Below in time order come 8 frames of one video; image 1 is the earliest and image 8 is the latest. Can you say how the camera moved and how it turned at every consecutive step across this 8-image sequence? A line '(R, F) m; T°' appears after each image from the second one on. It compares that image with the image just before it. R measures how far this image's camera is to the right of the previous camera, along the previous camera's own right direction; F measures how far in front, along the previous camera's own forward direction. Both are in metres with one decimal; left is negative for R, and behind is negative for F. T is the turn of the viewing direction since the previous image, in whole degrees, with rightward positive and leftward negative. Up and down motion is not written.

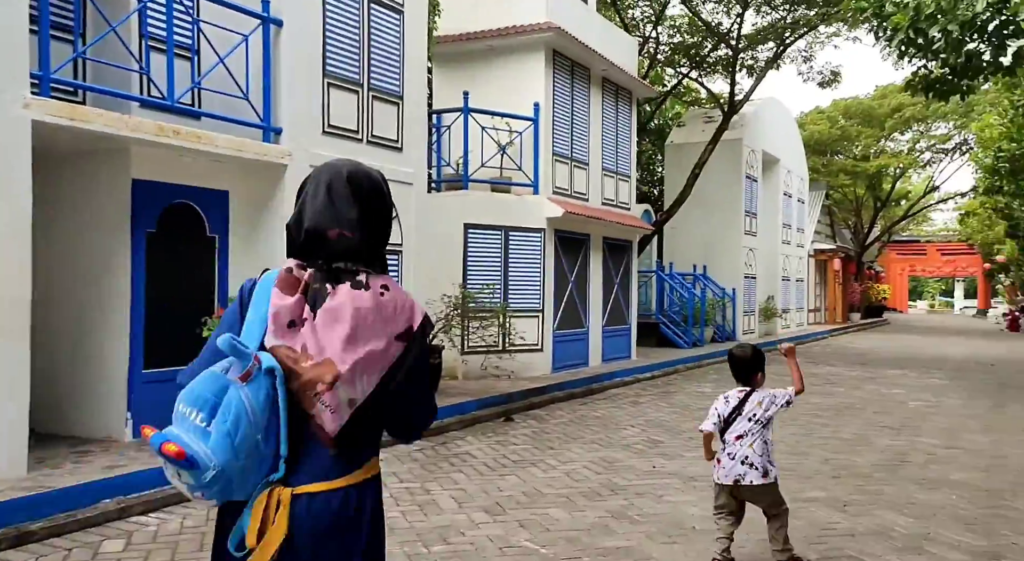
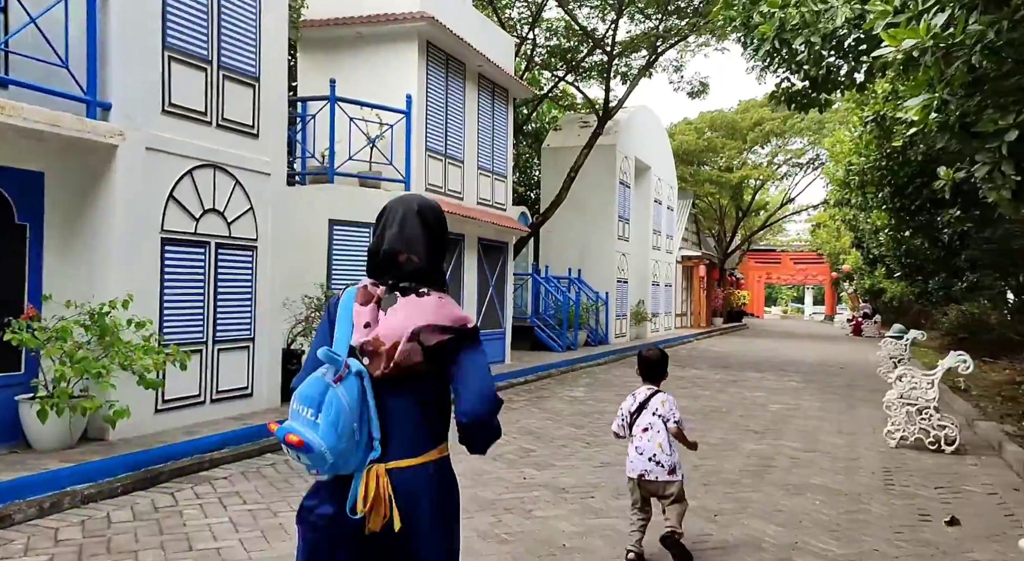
(+0.1, +0.4) m; +8°
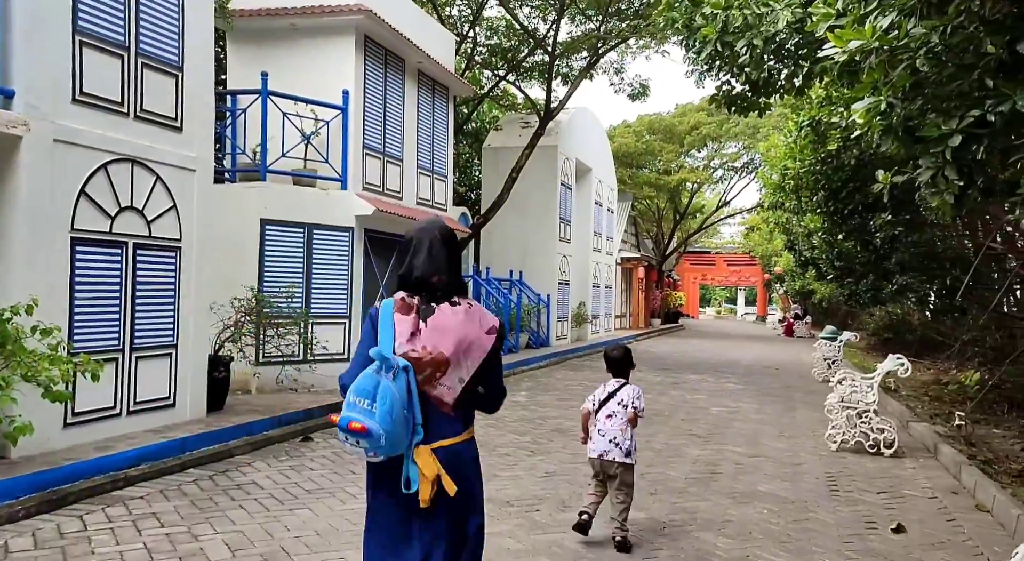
(0.0, +0.3) m; +4°
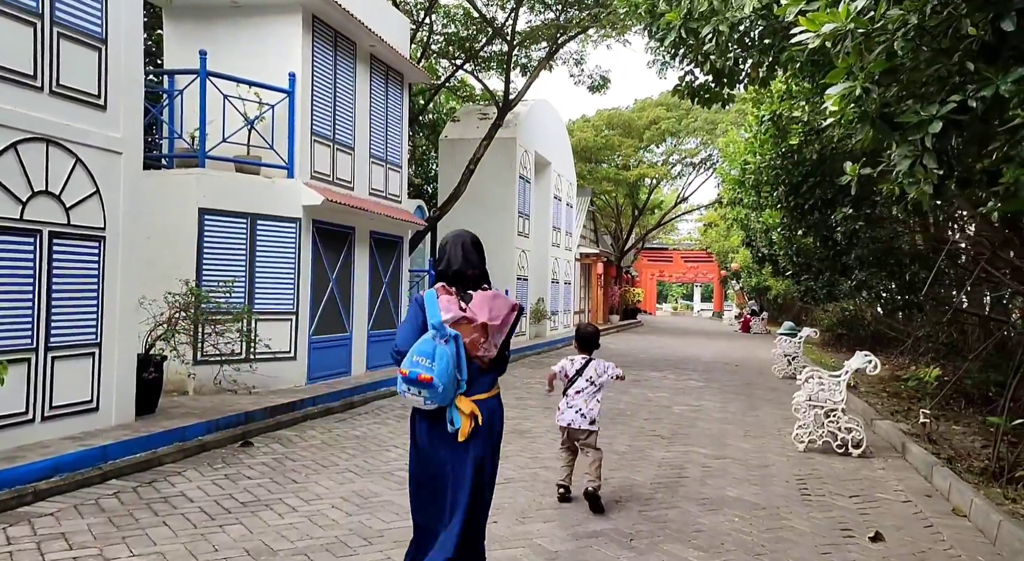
(0.0, +0.5) m; +3°
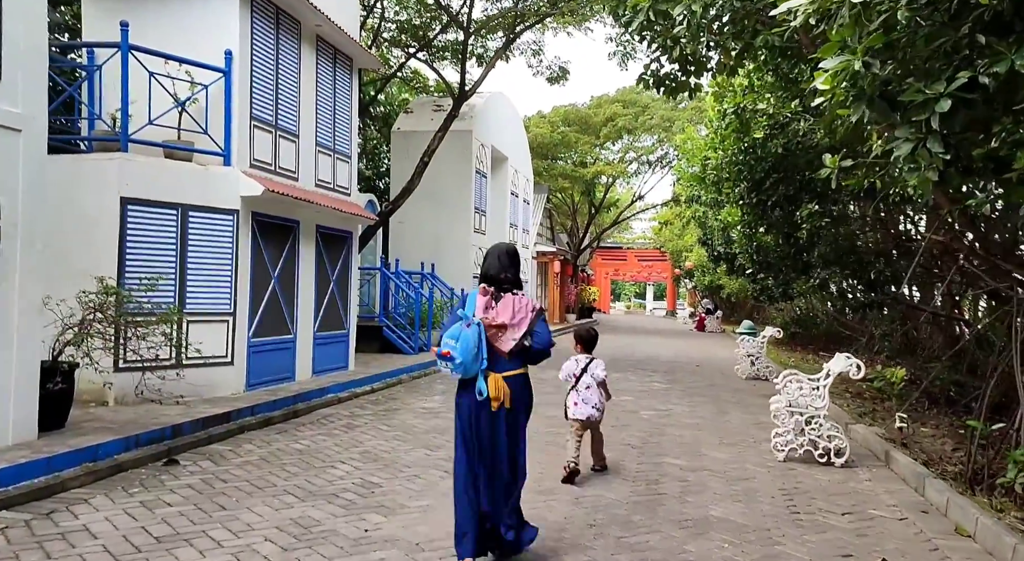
(0.0, +0.7) m; +3°
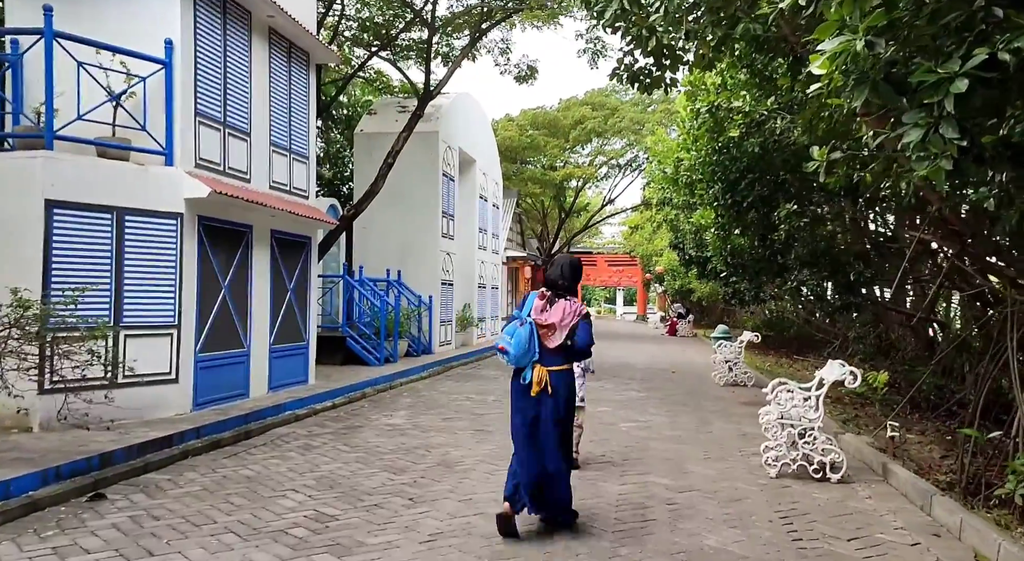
(0.0, +0.7) m; +2°
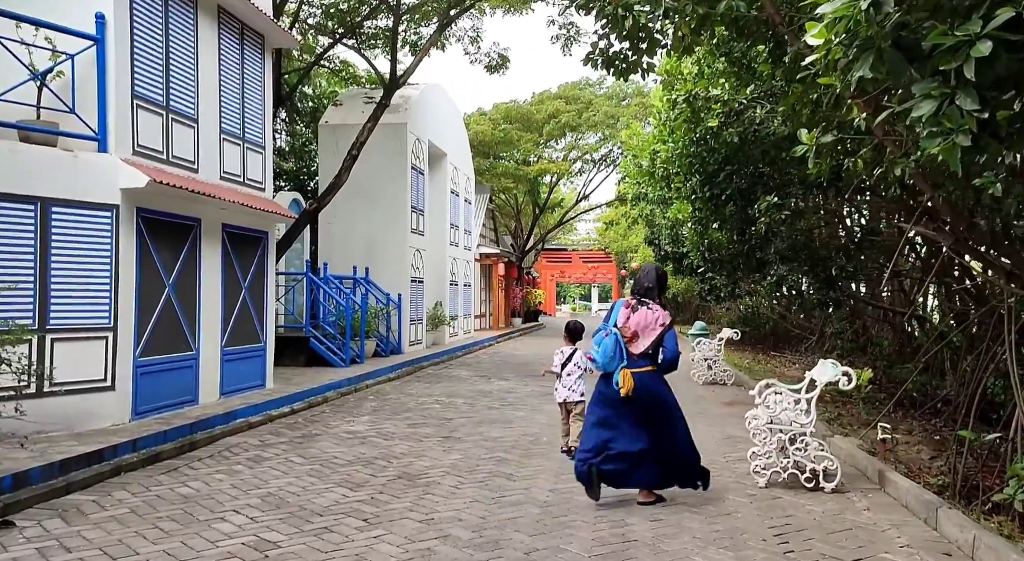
(+0.1, +0.6) m; +2°
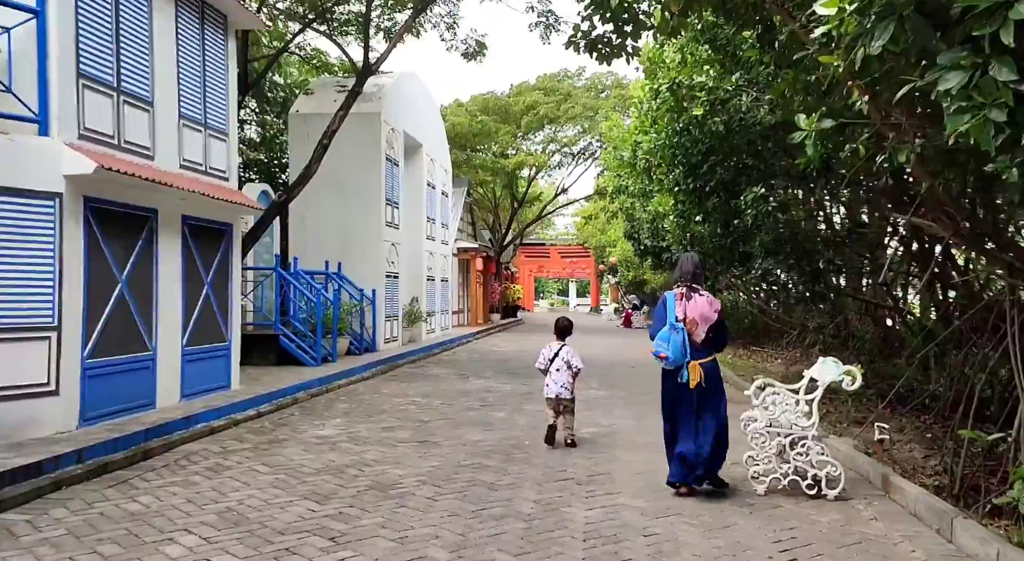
(0.0, +0.5) m; +1°
